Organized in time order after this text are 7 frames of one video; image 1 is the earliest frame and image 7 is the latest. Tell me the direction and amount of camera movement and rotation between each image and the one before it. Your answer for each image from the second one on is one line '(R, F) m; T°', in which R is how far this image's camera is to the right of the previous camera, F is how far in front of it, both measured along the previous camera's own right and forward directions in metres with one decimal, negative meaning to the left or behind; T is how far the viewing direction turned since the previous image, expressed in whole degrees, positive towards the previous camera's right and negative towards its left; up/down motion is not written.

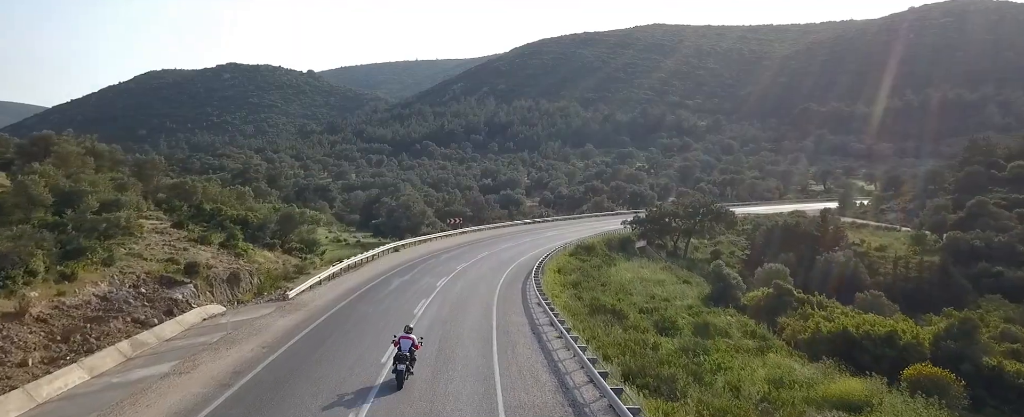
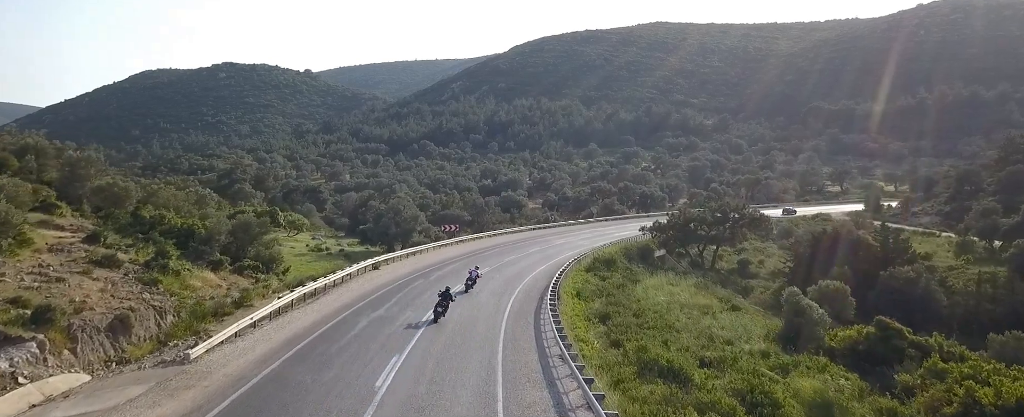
(-0.3, +8.4) m; 0°
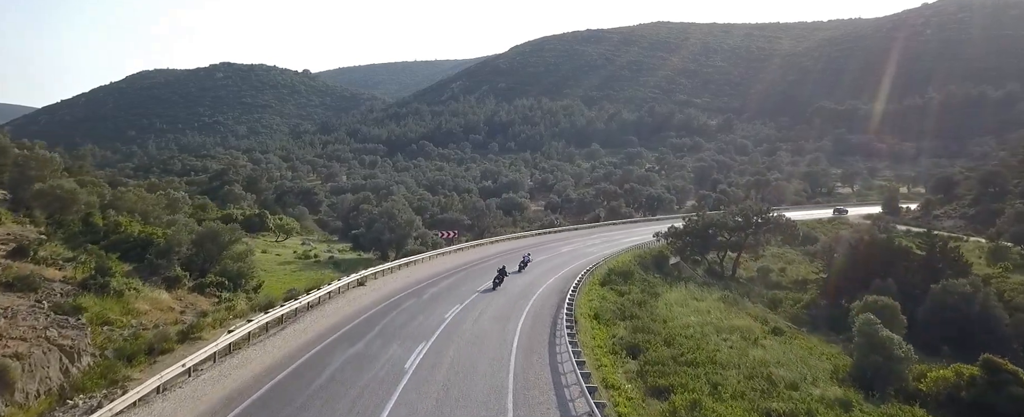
(-0.3, +4.9) m; 0°
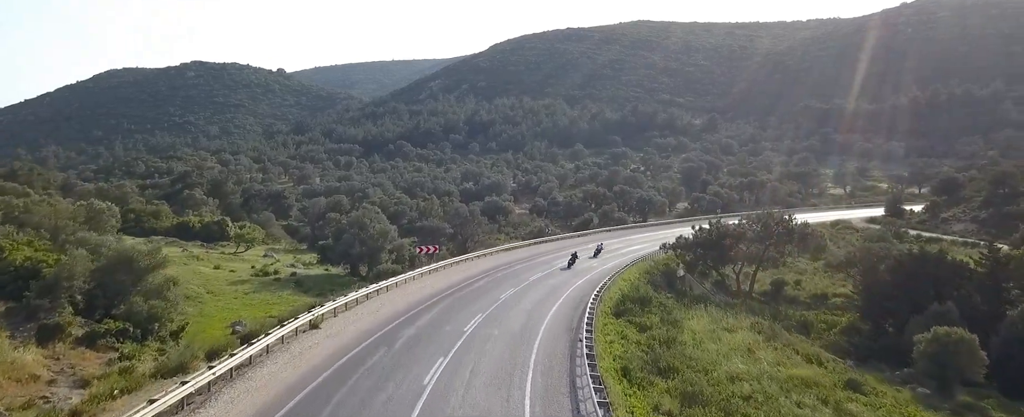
(-0.6, +7.2) m; +2°
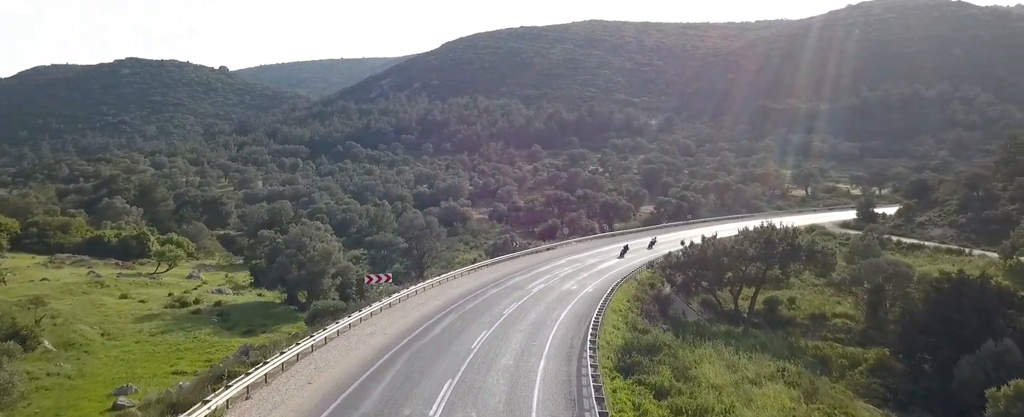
(-0.8, +7.3) m; +4°
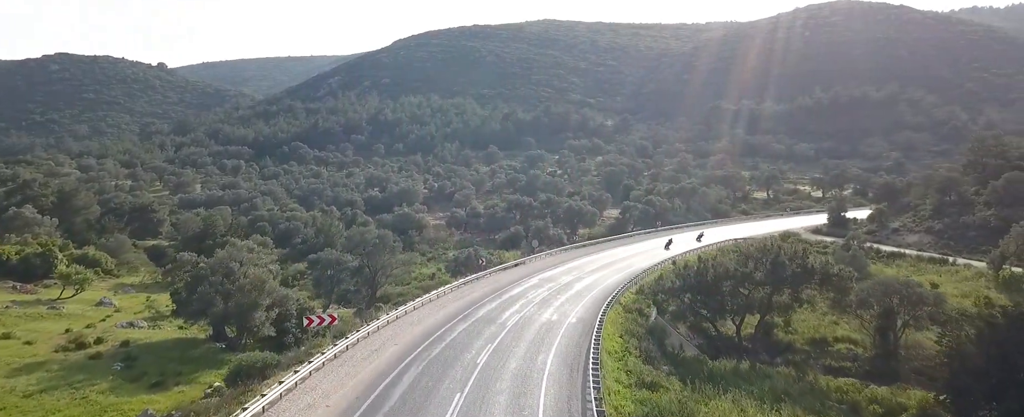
(-0.9, +6.7) m; +4°
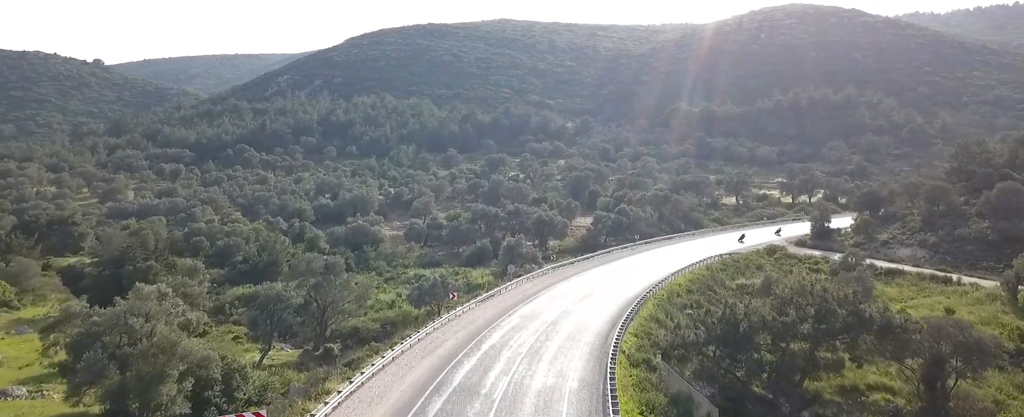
(-1.2, +8.2) m; +3°
